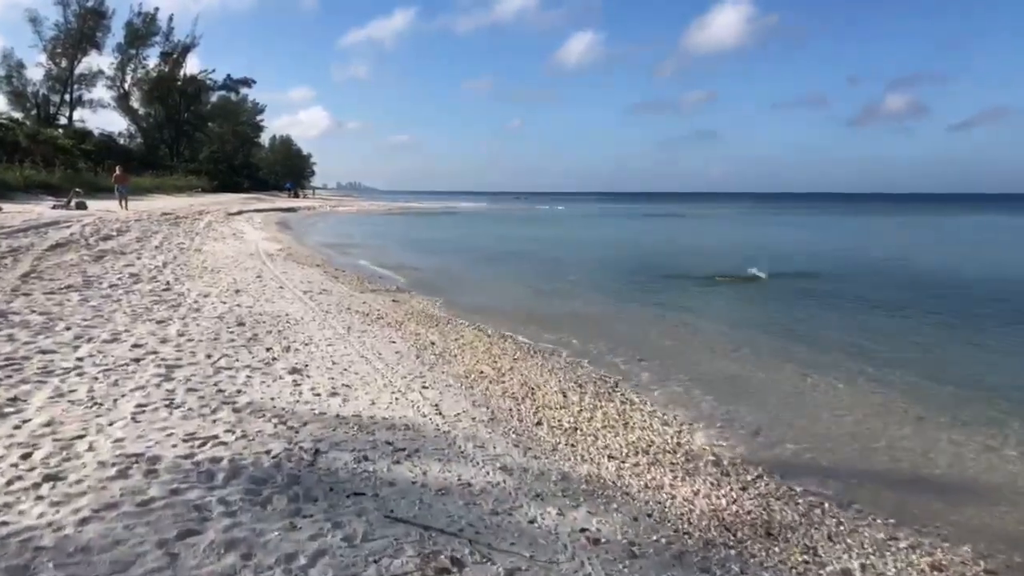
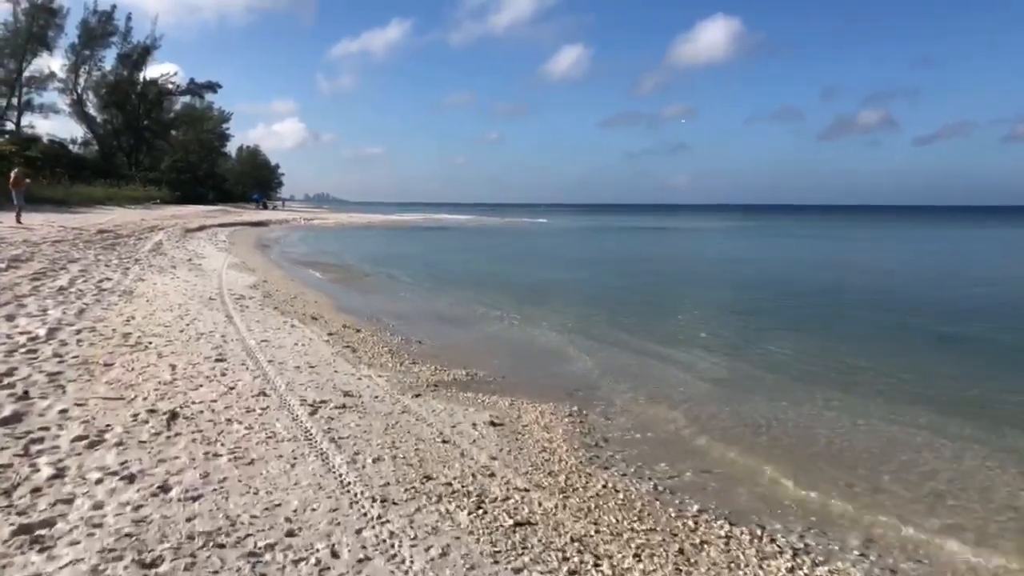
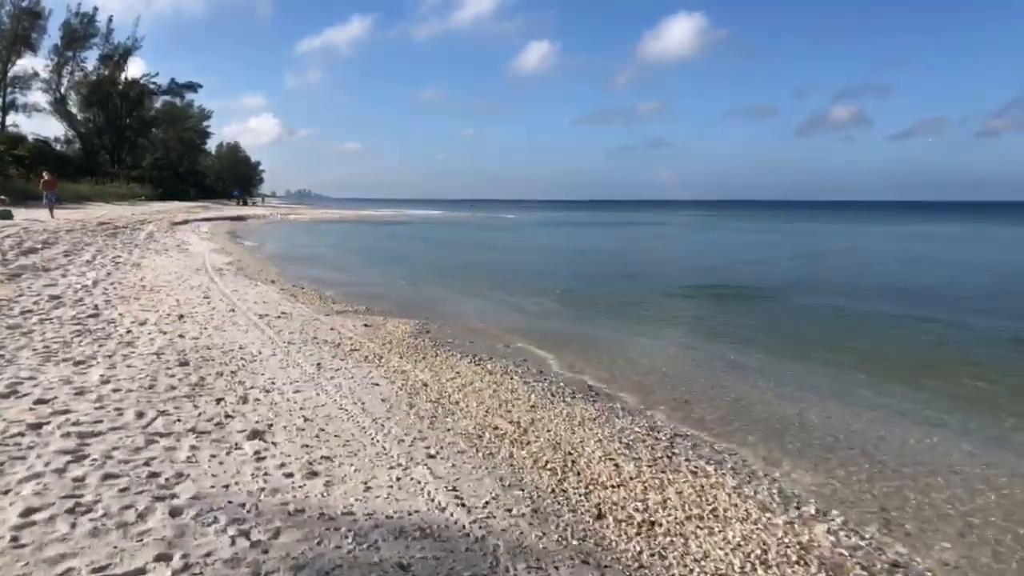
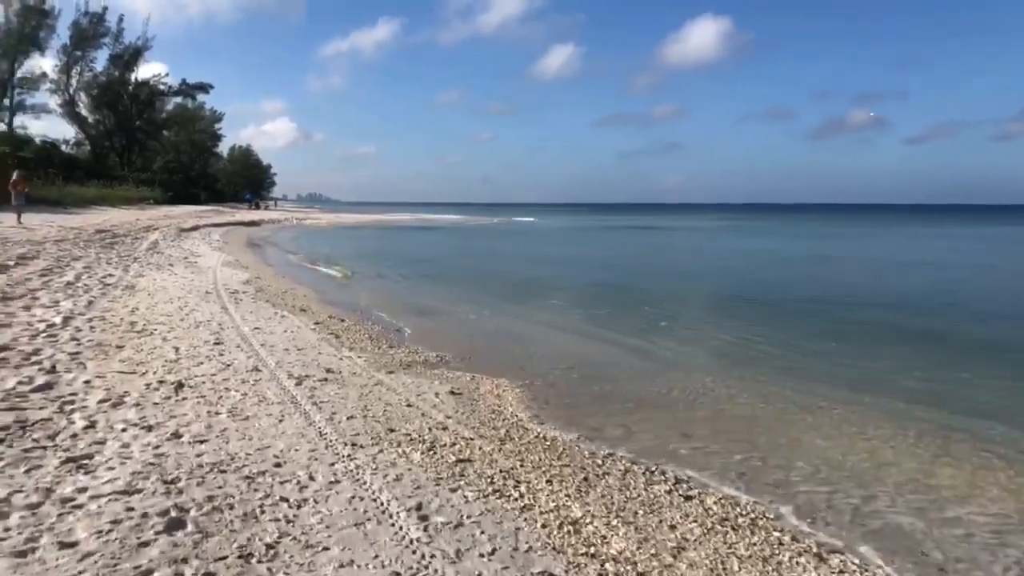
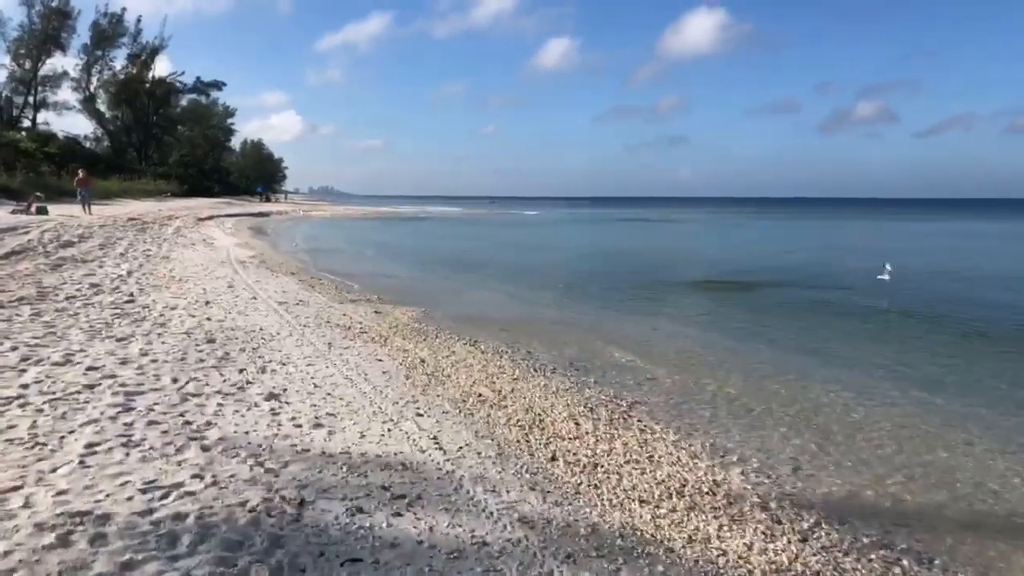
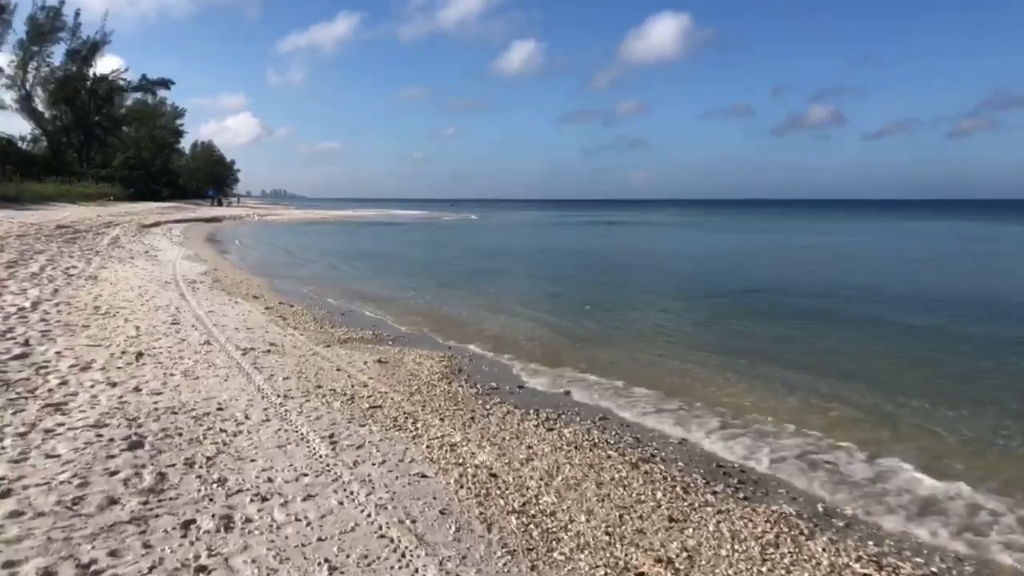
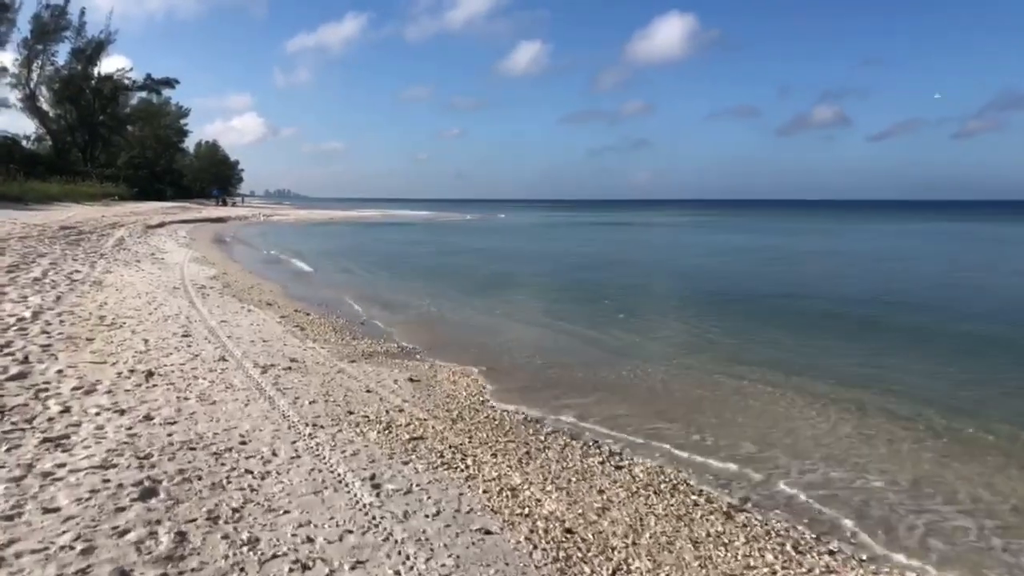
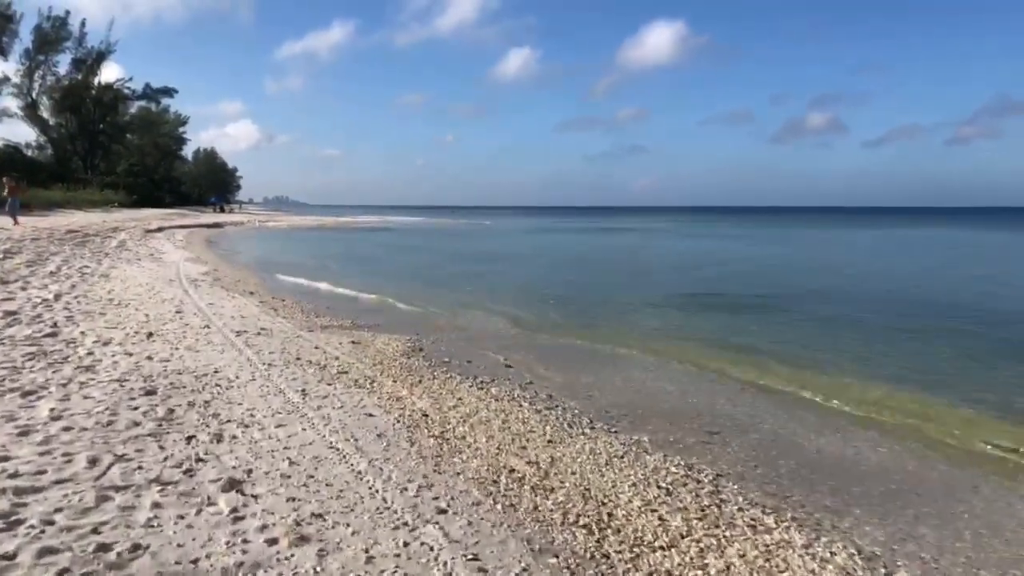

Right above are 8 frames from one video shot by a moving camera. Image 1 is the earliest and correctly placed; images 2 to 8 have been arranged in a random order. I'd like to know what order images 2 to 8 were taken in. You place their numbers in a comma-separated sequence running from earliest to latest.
5, 3, 8, 6, 7, 4, 2
